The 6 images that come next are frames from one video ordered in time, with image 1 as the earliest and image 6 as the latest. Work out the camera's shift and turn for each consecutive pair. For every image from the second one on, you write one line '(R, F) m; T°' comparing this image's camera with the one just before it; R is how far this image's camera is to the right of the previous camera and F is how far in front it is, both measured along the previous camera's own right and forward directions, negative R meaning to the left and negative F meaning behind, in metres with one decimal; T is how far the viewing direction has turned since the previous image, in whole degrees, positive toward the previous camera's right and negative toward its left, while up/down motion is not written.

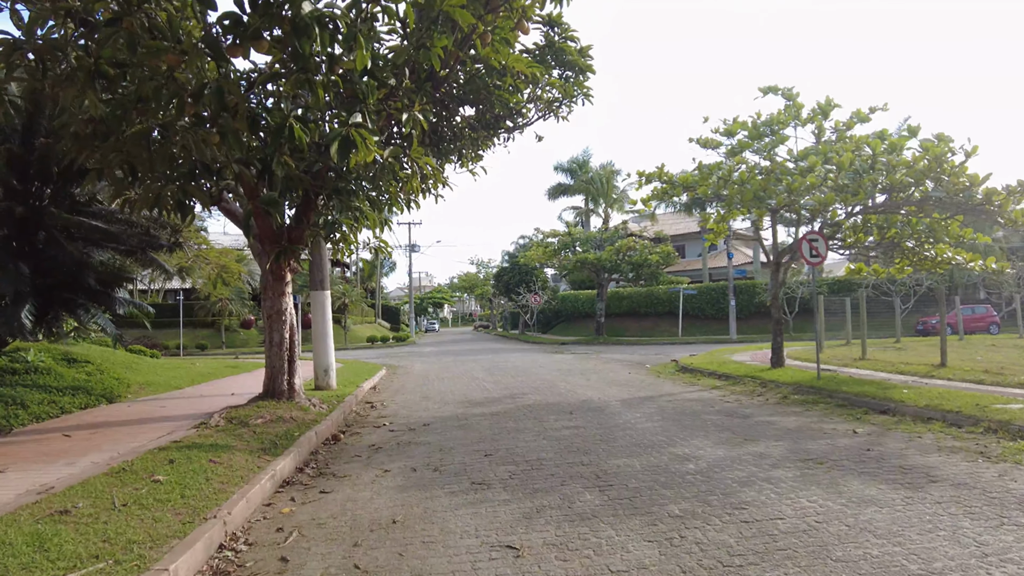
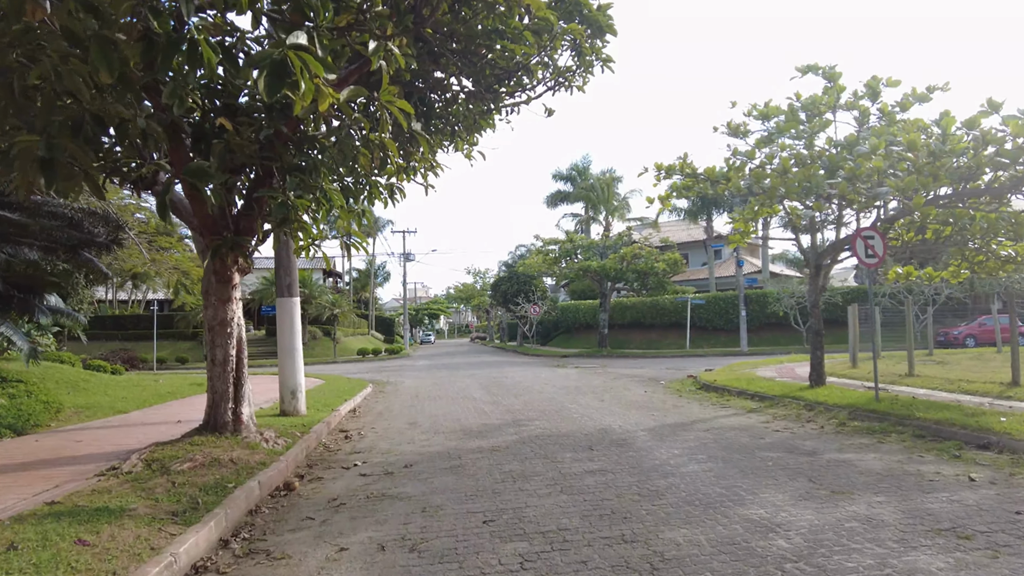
(-0.1, +2.0) m; 0°
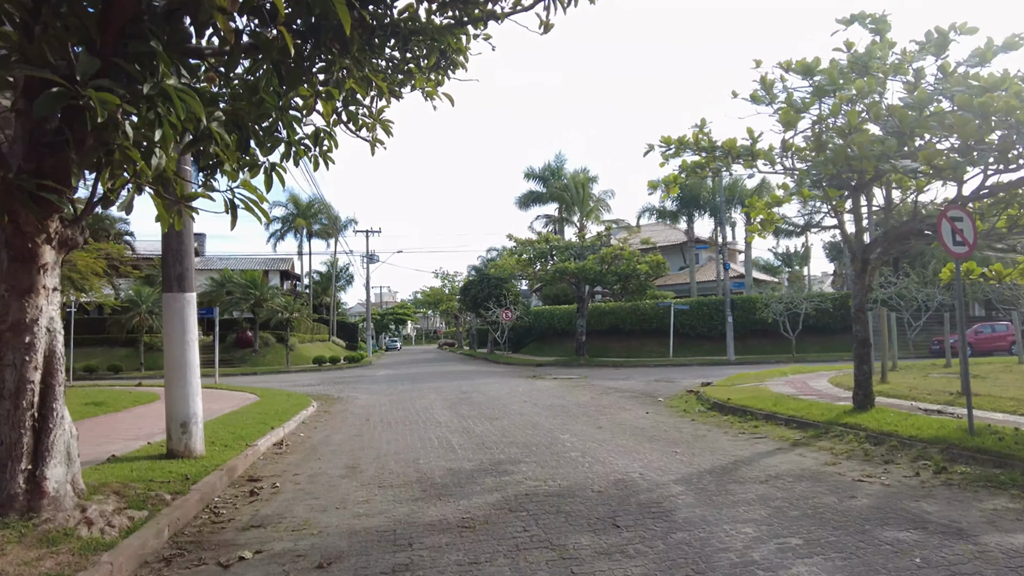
(-0.1, +3.0) m; +3°
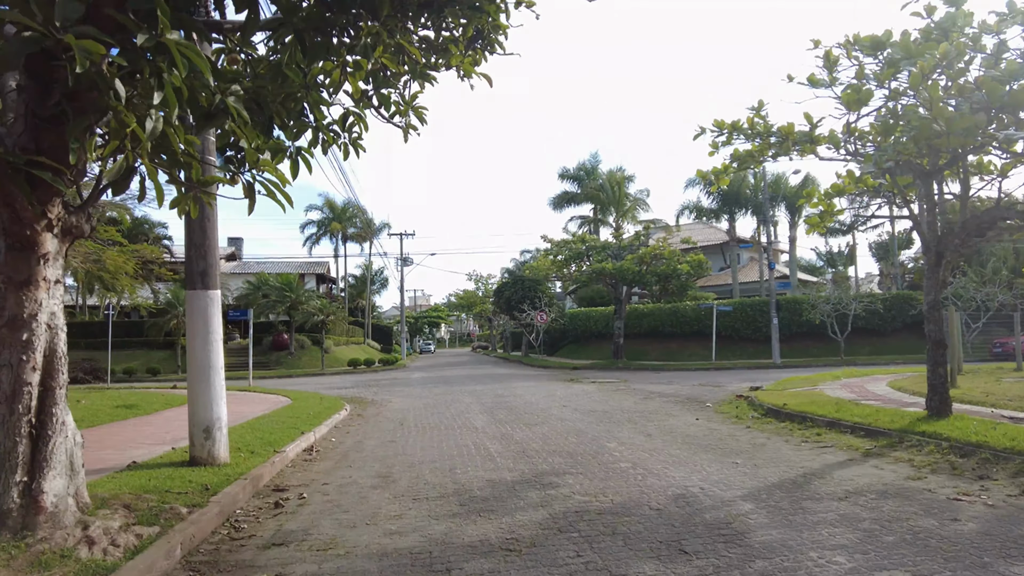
(-0.1, +0.7) m; -3°
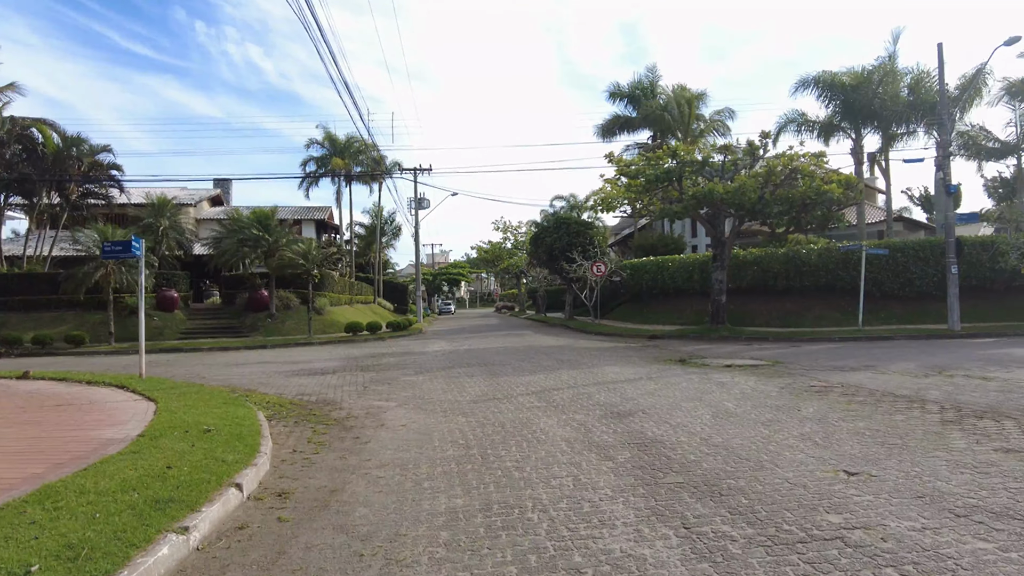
(-1.4, +9.9) m; -1°
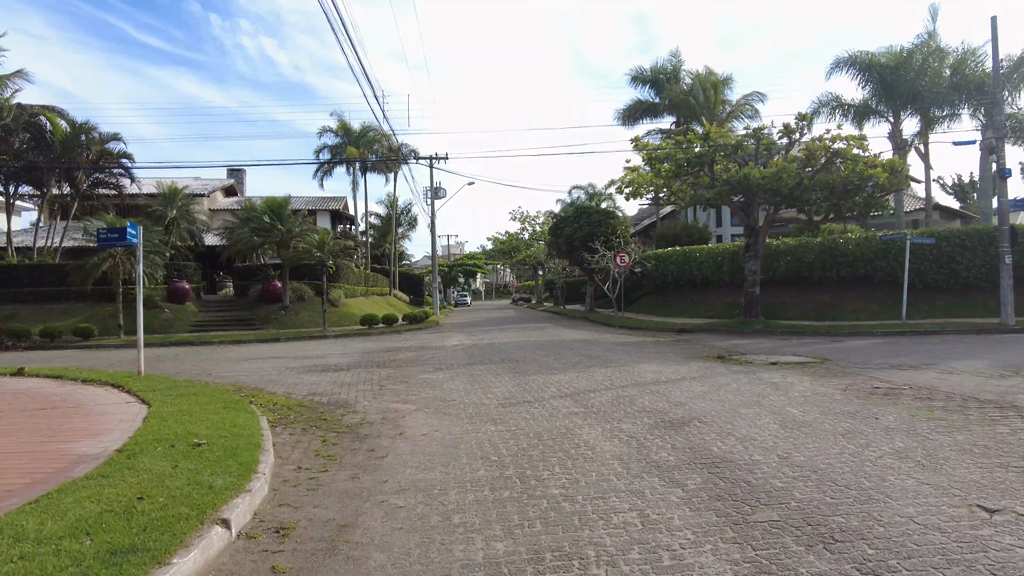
(-0.2, +1.1) m; -1°
